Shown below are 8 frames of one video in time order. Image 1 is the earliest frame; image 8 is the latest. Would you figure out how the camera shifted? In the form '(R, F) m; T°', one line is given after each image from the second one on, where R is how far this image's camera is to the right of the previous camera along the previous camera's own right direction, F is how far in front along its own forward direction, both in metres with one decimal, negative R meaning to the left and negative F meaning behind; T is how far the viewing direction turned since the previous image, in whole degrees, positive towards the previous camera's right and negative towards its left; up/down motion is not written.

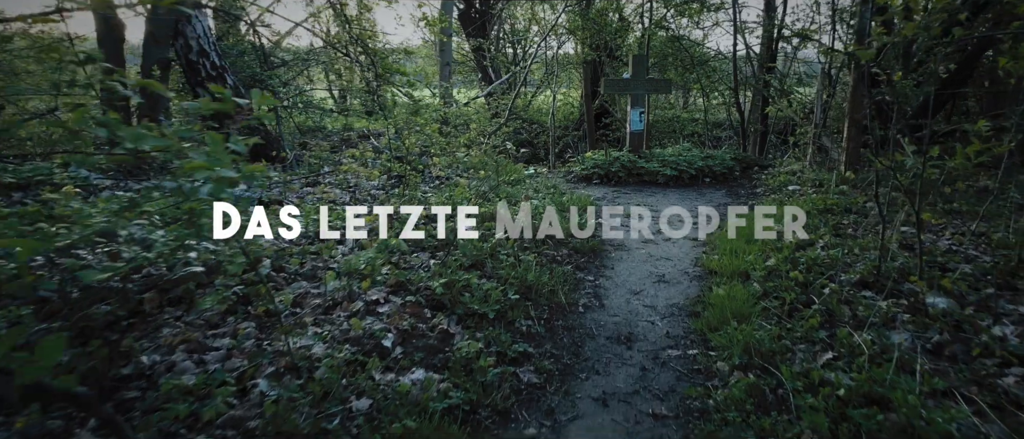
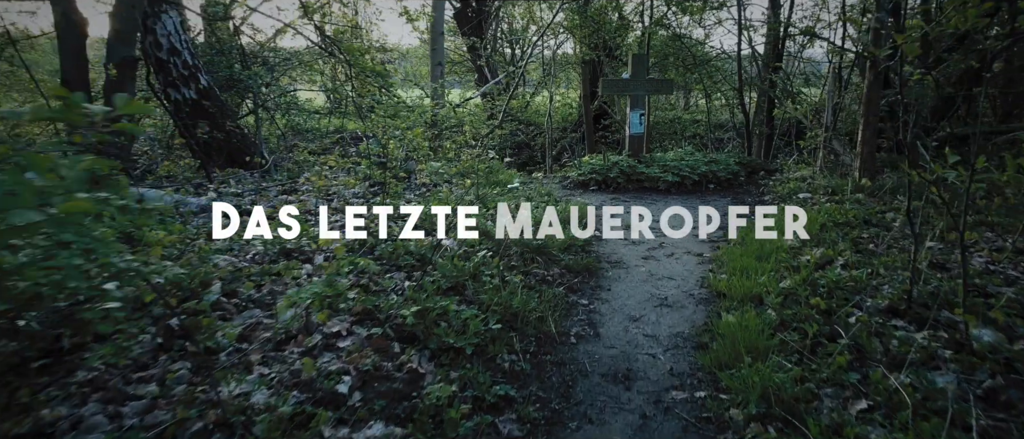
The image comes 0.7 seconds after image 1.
(+0.1, +0.5) m; 0°
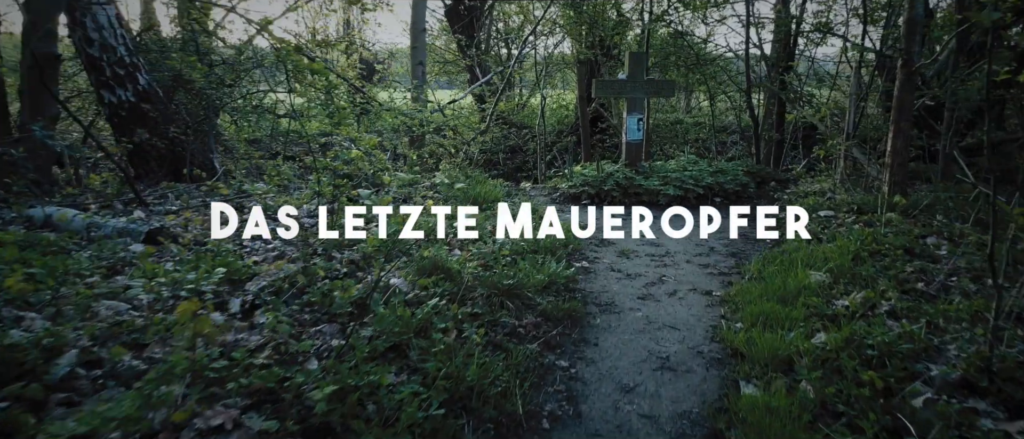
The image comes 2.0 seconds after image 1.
(+0.2, +0.9) m; 0°
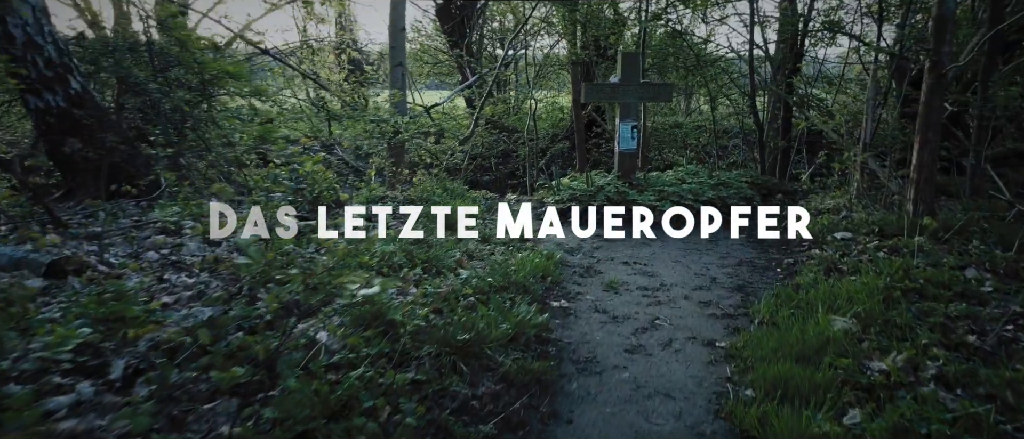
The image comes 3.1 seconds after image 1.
(+0.2, +0.8) m; 0°
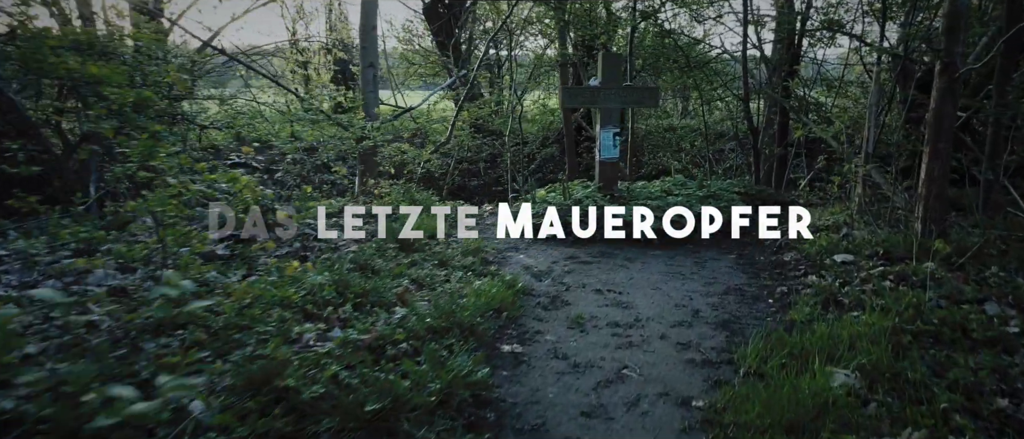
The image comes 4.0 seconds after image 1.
(+0.3, +0.6) m; 0°
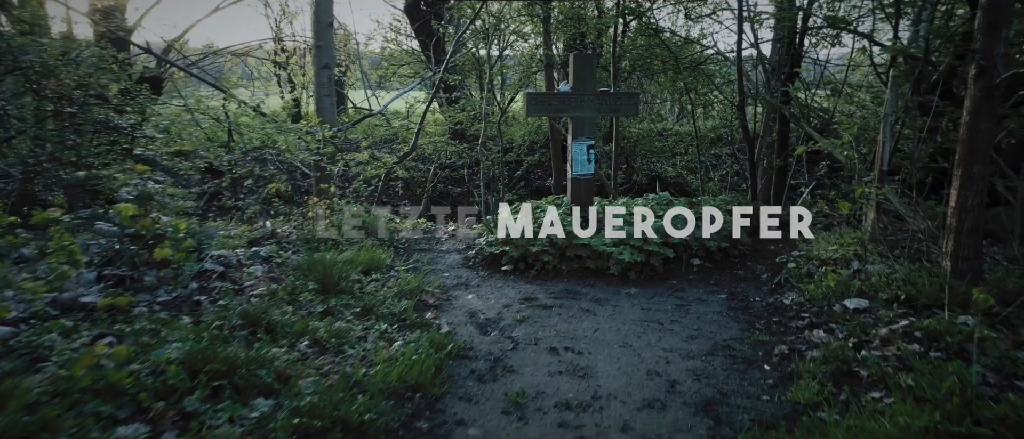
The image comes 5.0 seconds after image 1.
(+0.4, +0.9) m; 0°
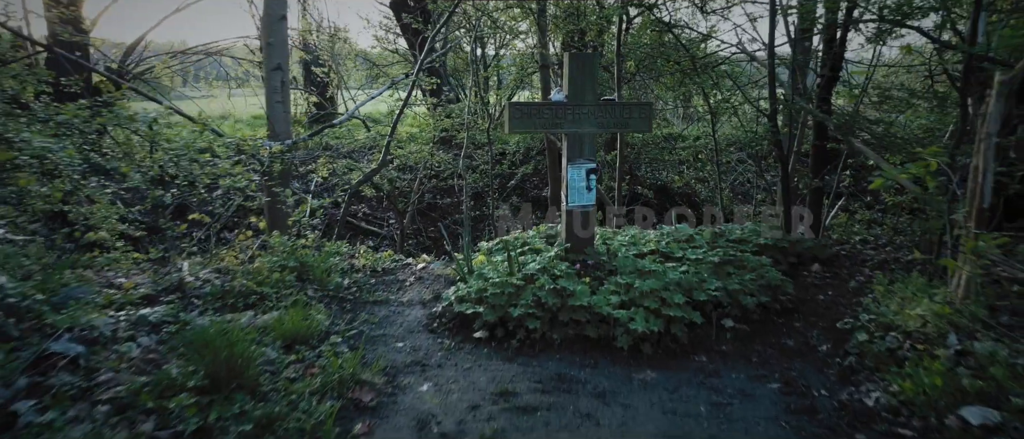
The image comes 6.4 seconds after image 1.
(+0.2, +1.3) m; 0°
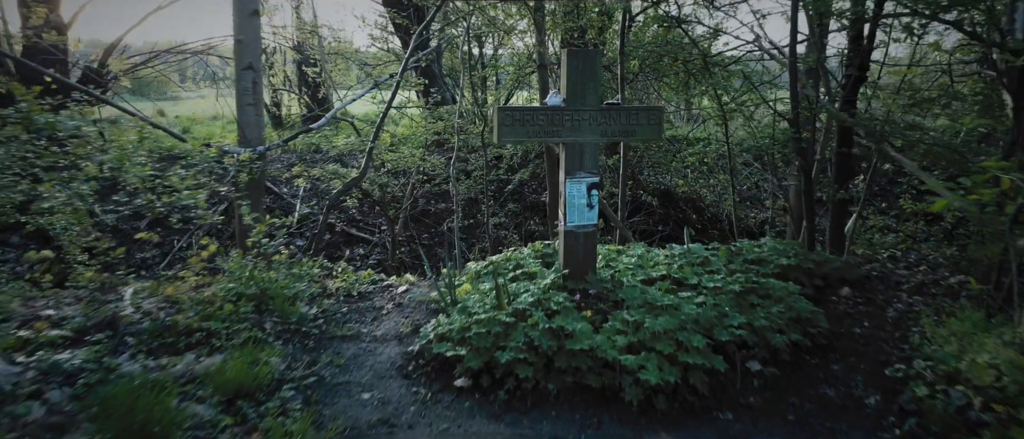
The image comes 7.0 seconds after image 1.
(+0.1, +0.6) m; 0°
